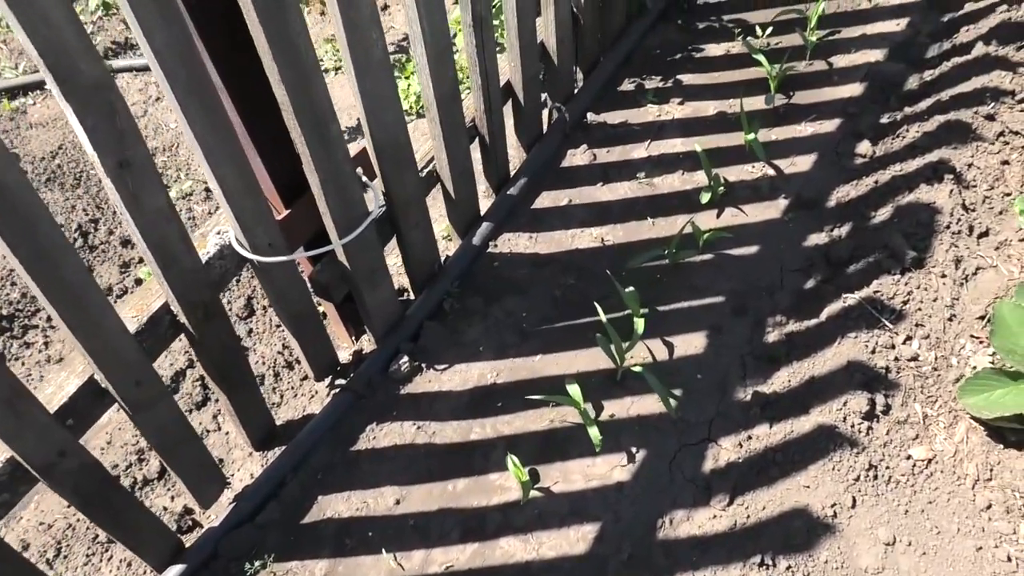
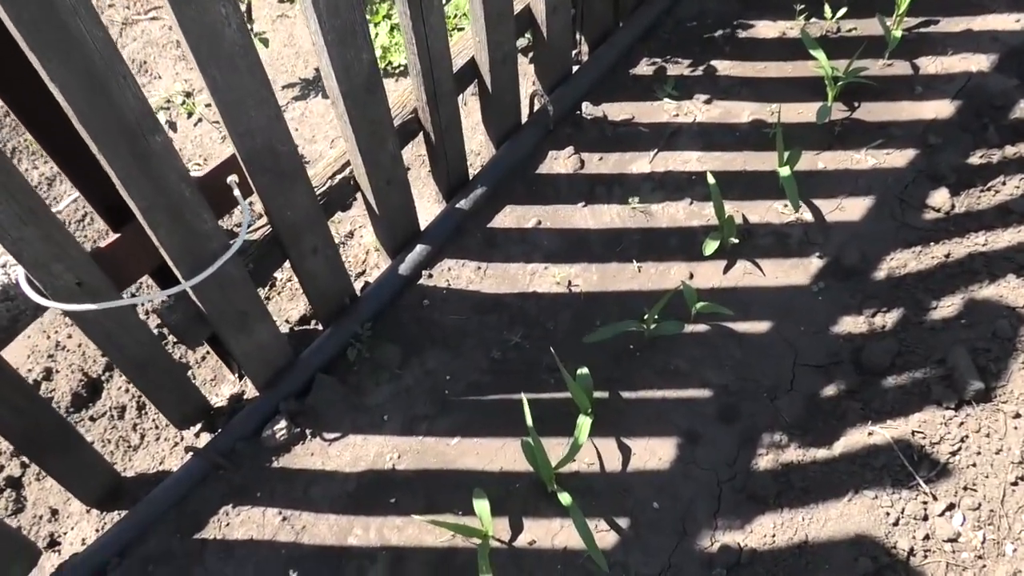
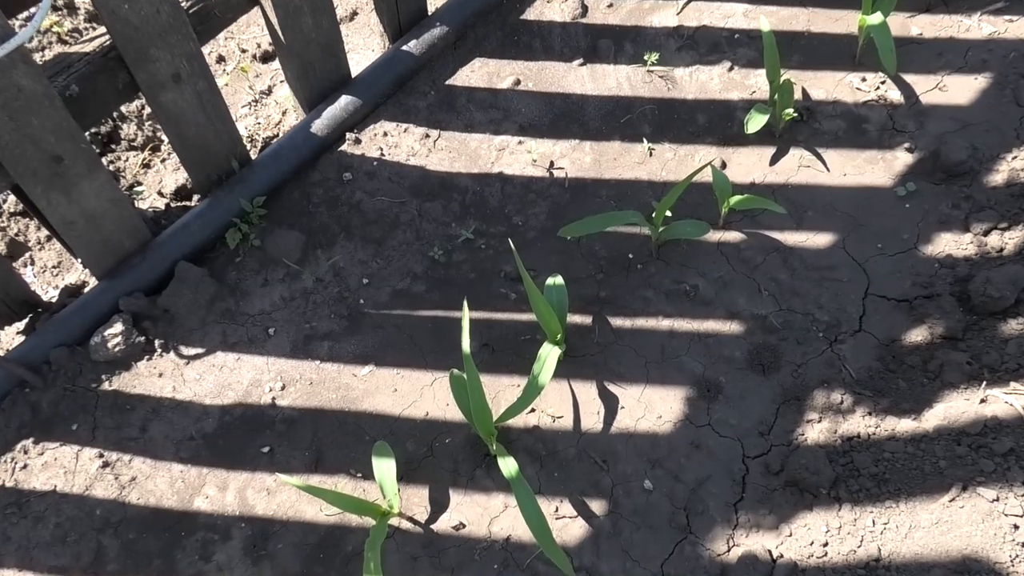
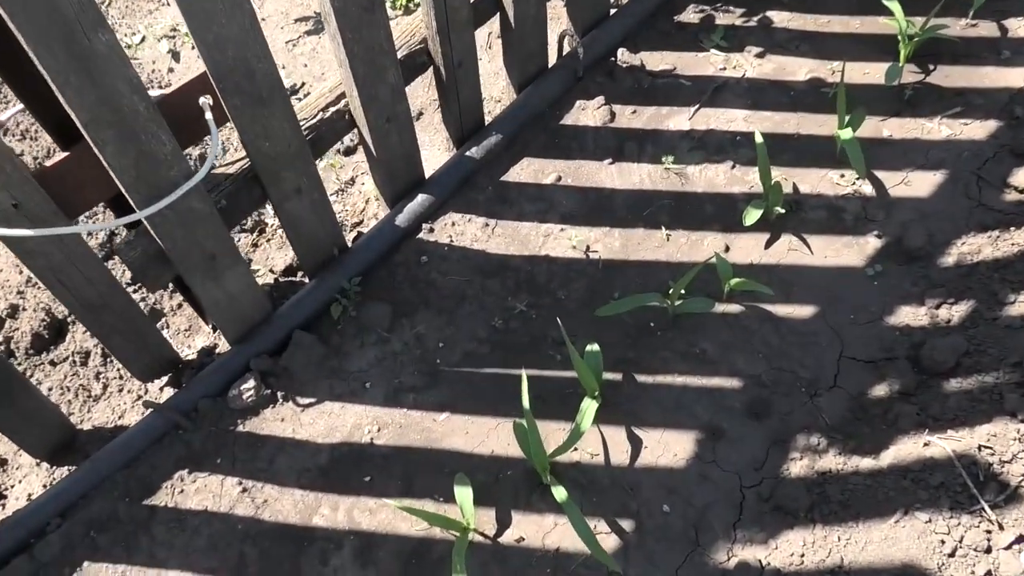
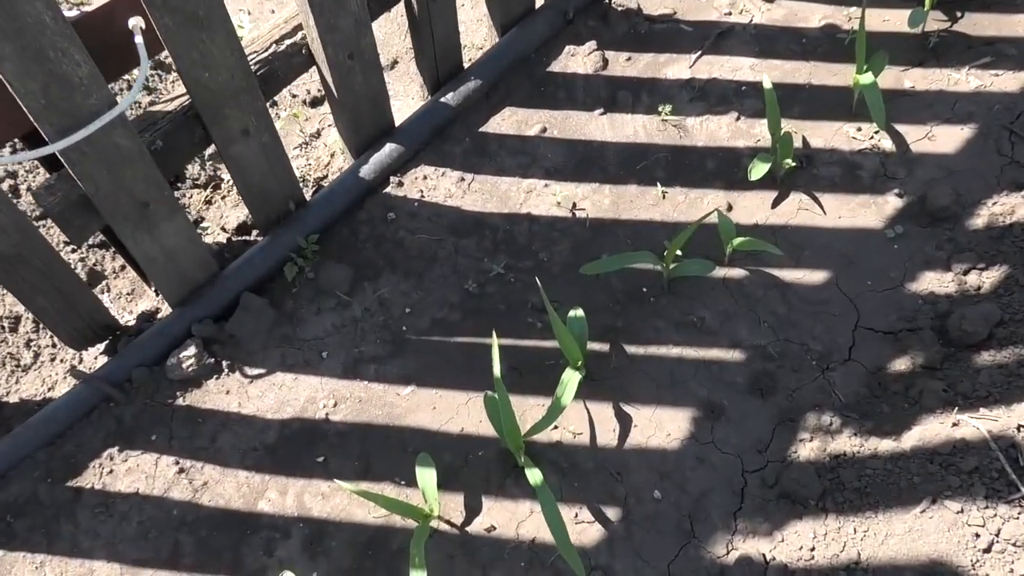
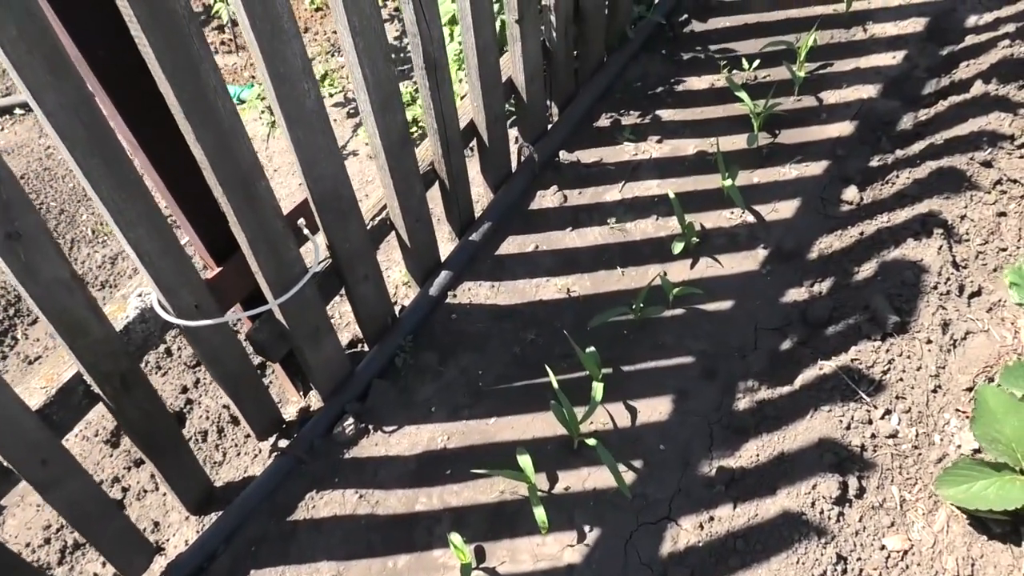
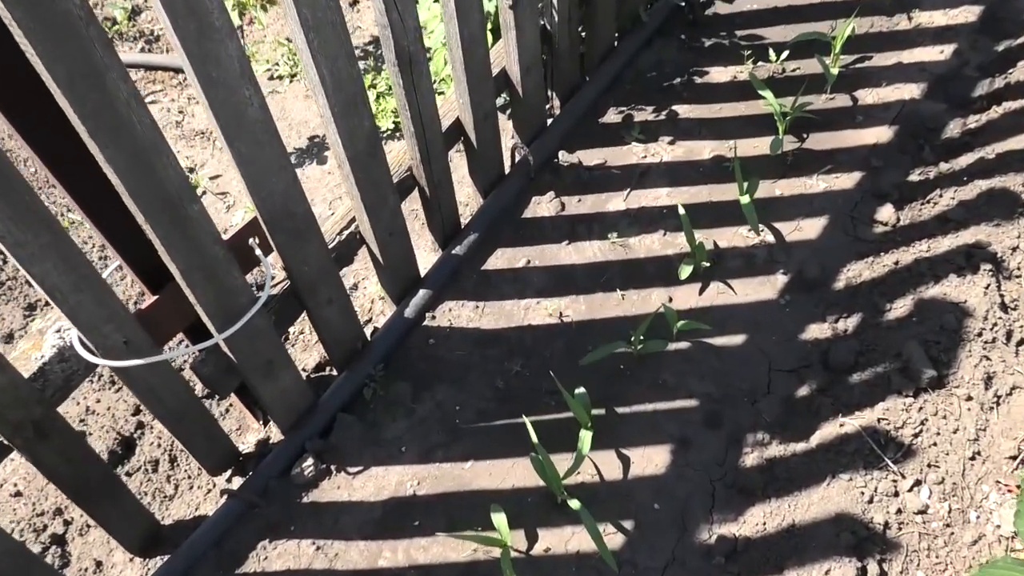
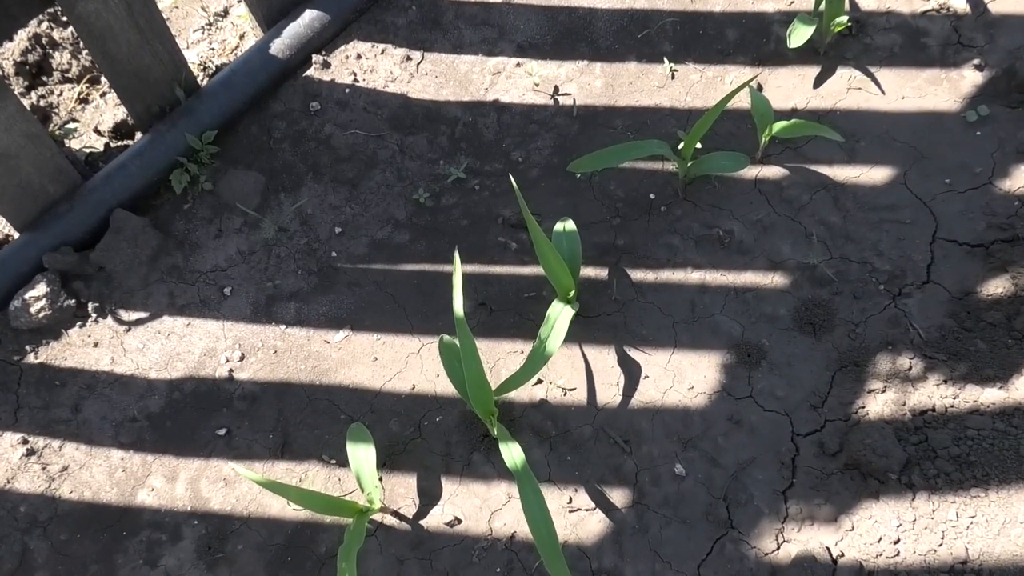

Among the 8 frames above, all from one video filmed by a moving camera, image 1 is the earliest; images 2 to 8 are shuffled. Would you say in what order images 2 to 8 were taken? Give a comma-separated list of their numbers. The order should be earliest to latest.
6, 7, 2, 4, 5, 3, 8
